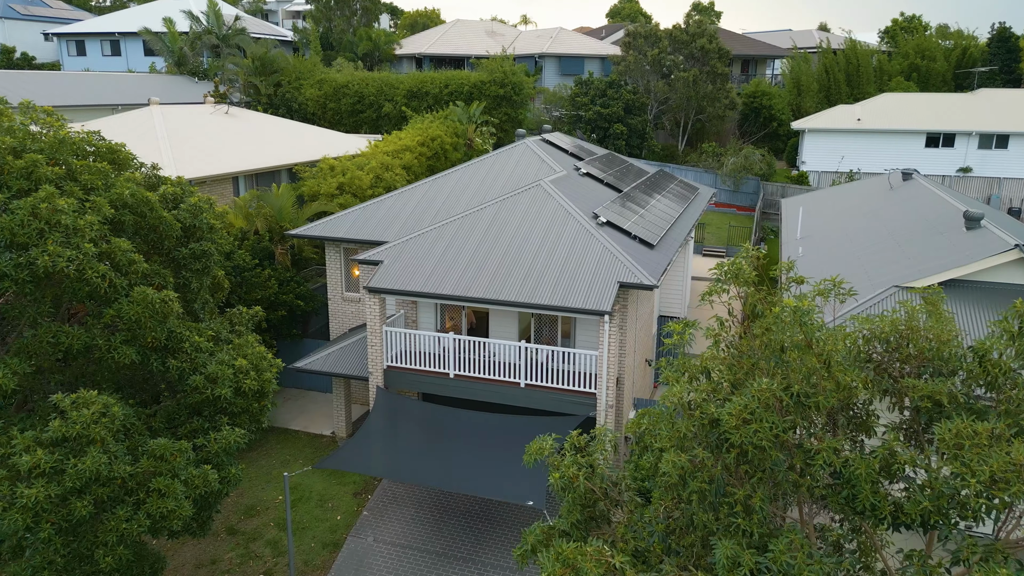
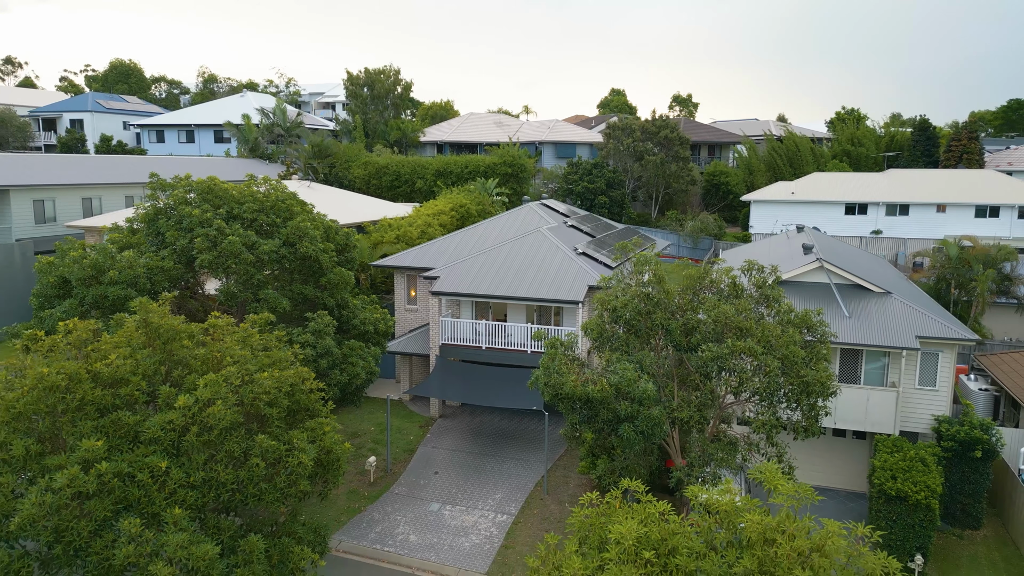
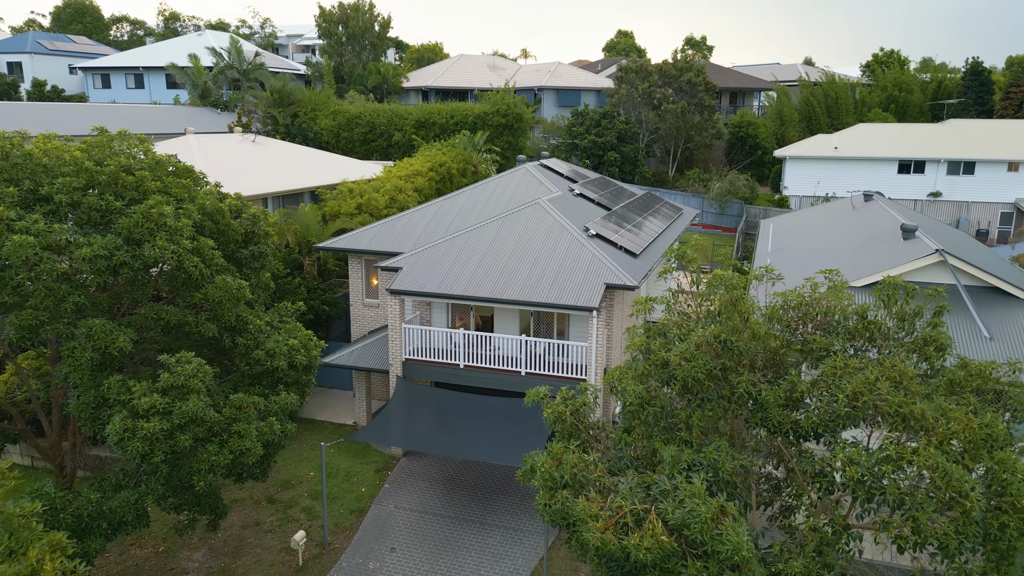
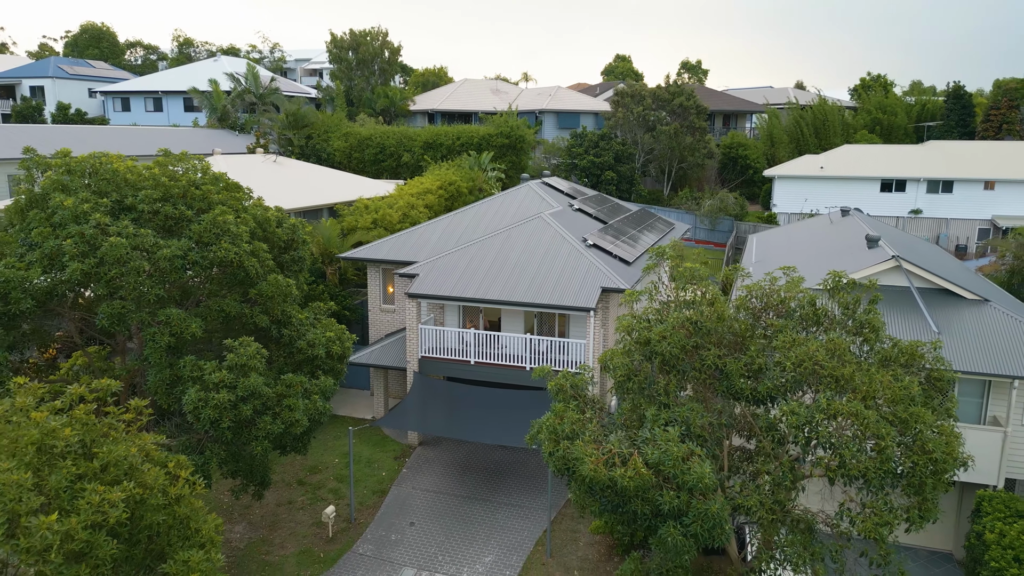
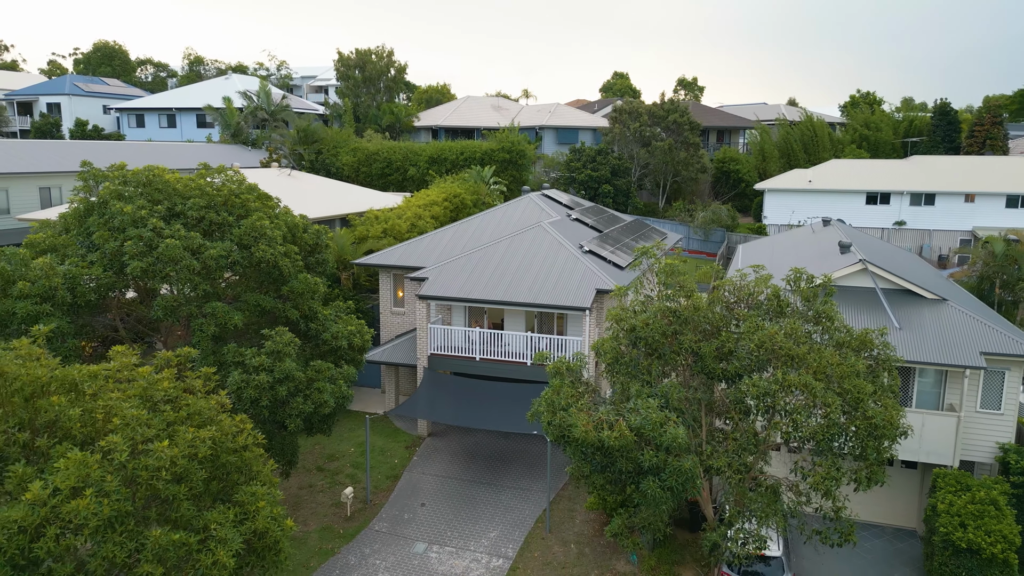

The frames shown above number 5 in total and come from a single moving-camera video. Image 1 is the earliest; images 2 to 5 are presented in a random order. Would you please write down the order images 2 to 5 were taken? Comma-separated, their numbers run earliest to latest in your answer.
3, 4, 5, 2
